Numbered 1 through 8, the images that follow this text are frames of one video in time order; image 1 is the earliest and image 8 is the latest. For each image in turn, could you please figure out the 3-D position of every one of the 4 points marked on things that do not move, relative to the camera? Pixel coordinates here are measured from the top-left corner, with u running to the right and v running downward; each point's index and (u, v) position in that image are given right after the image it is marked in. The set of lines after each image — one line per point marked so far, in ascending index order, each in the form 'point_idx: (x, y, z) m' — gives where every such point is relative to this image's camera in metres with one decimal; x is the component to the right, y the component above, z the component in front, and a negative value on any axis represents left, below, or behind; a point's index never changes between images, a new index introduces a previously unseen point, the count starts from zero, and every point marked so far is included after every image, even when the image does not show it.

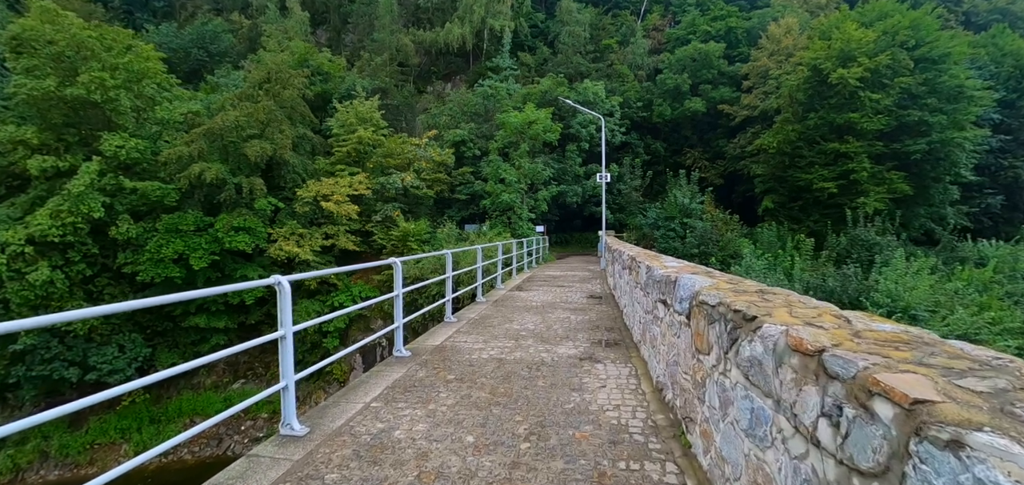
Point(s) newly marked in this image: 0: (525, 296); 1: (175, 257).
0: (+0.2, -0.7, +6.8) m
1: (-7.9, -0.3, +11.7) m
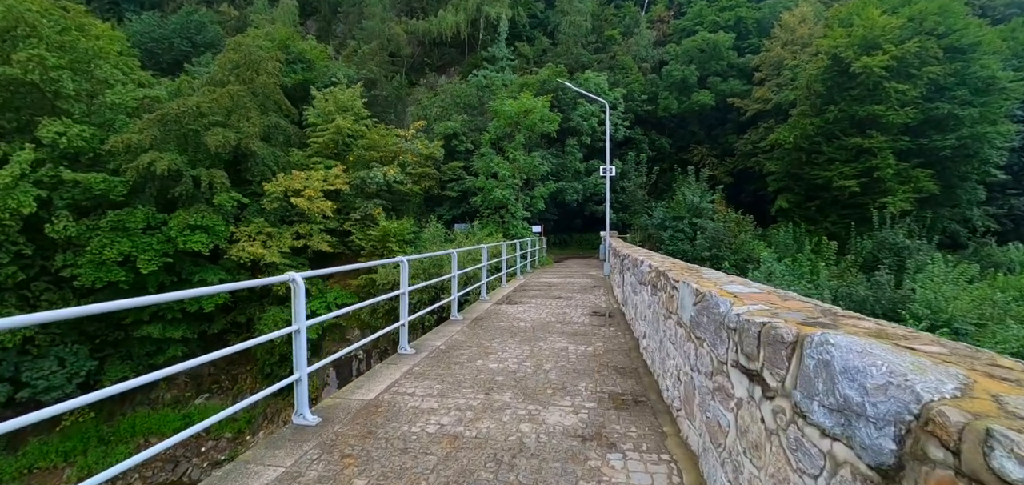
0: (0.0, -0.8, +5.4) m
1: (-8.1, -0.3, +10.3) m
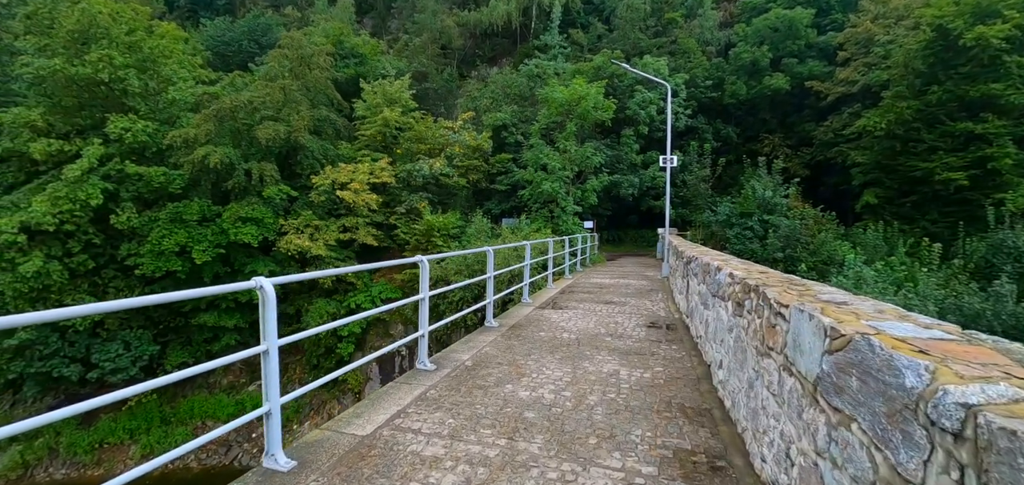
0: (+0.4, -0.8, +4.8) m
1: (-7.1, -0.1, +10.5) m
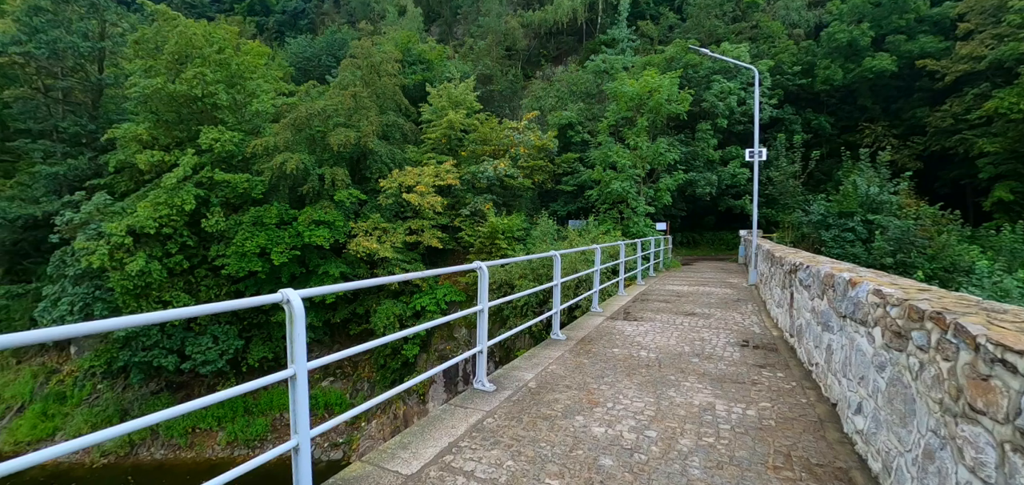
0: (+1.0, -0.8, +4.2) m
1: (-5.6, -0.2, +10.9) m
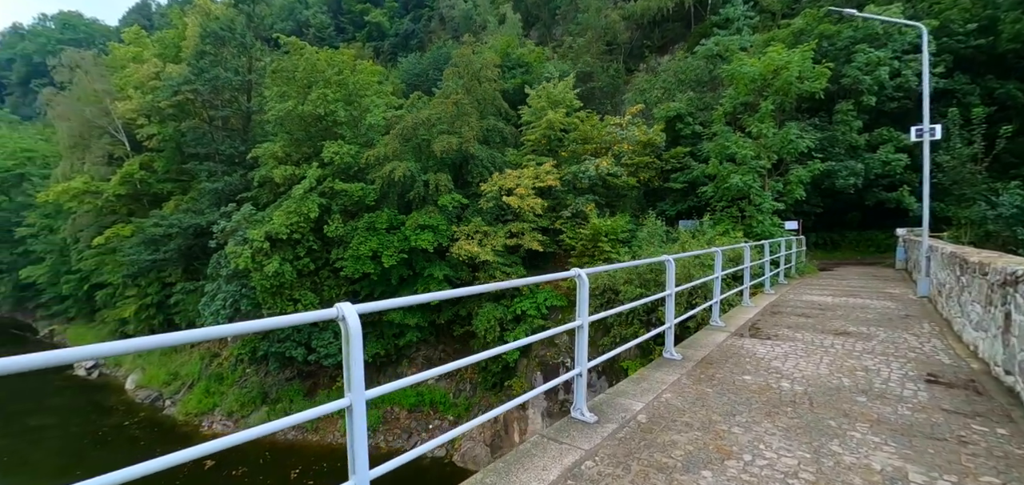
0: (+1.8, -0.8, +3.5) m
1: (-3.3, -0.3, +11.4) m
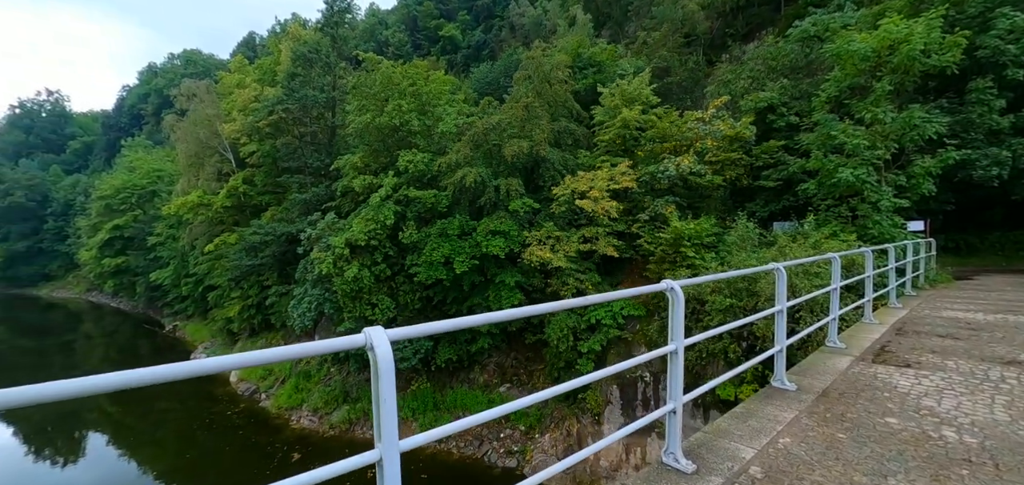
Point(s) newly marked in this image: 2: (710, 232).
0: (+2.2, -0.8, +2.8) m
1: (-1.6, -0.4, +11.4) m
2: (+4.0, +0.2, +10.1) m
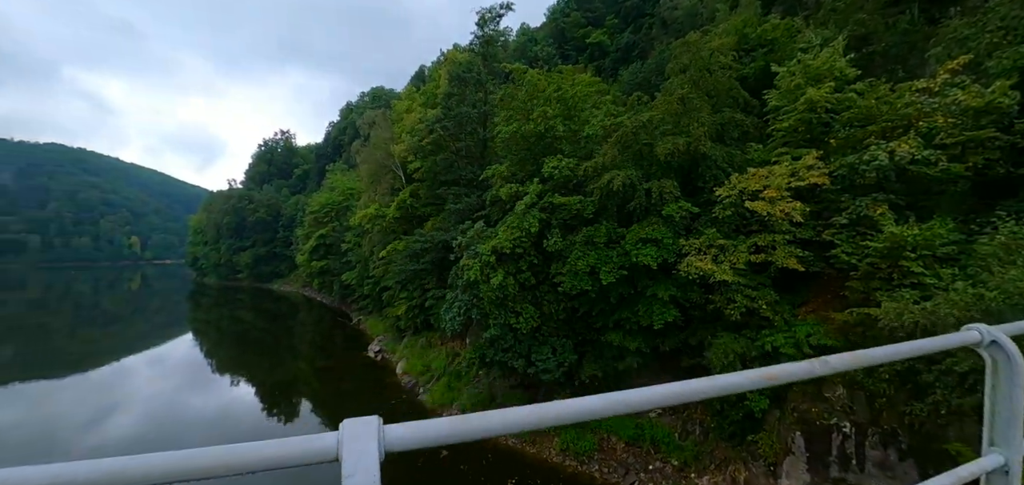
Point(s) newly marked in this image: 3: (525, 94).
0: (+2.7, -0.9, +1.3) m
1: (+1.6, -0.6, +10.6) m
2: (+6.6, 0.0, +7.7) m
3: (+0.4, +4.7, +15.2) m
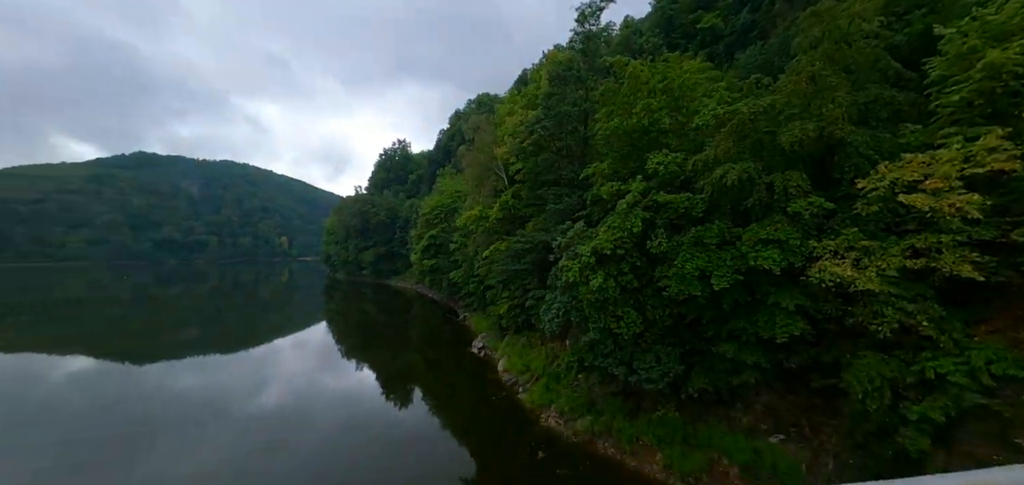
0: (+2.8, -0.9, +0.2) m
1: (+3.6, -0.6, +9.6) m
2: (+7.9, 0.0, +5.7) m
3: (+3.3, +4.7, +14.4) m
